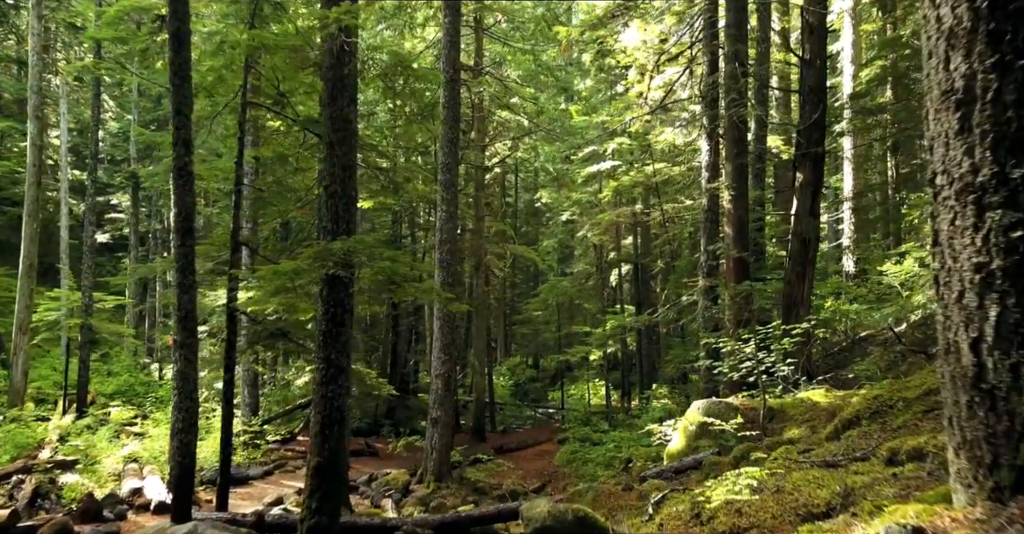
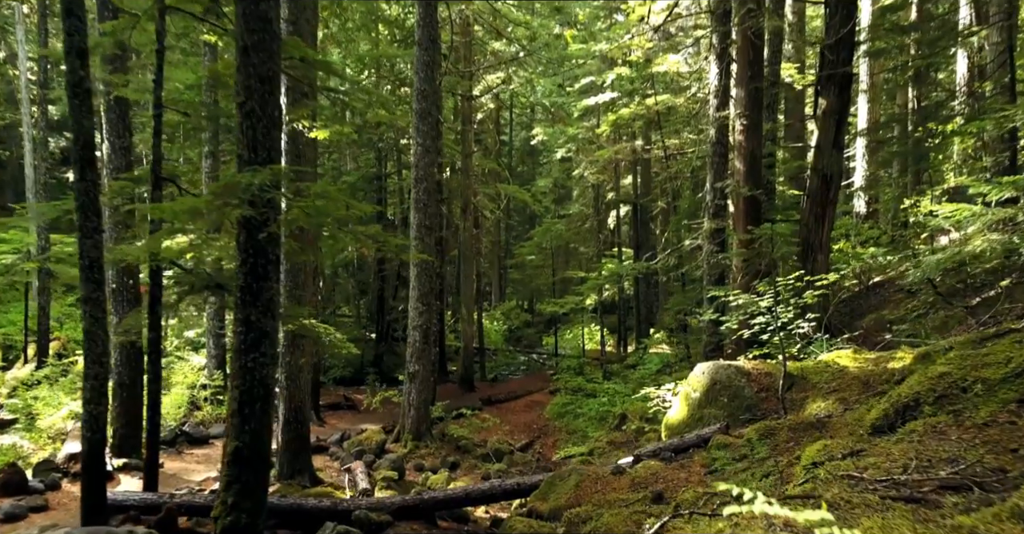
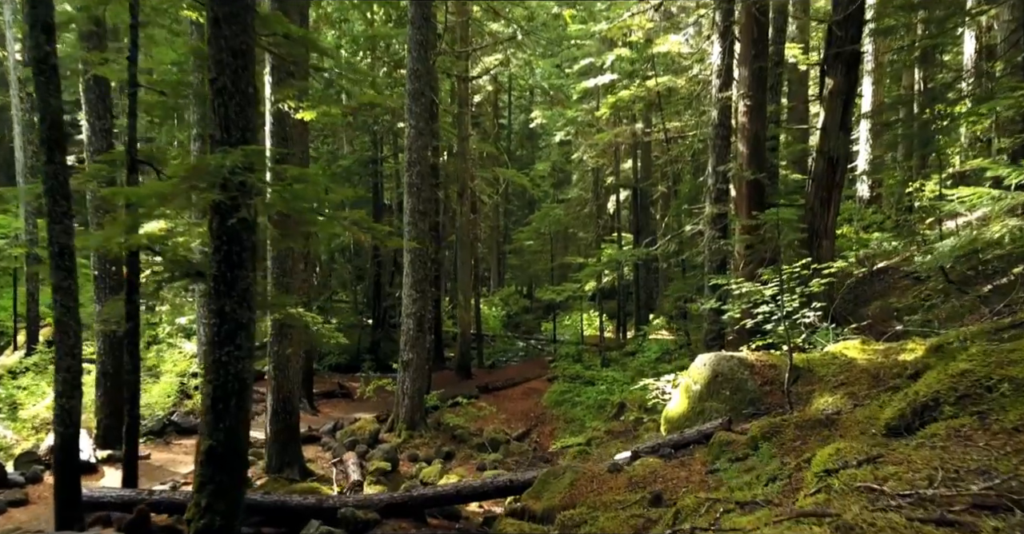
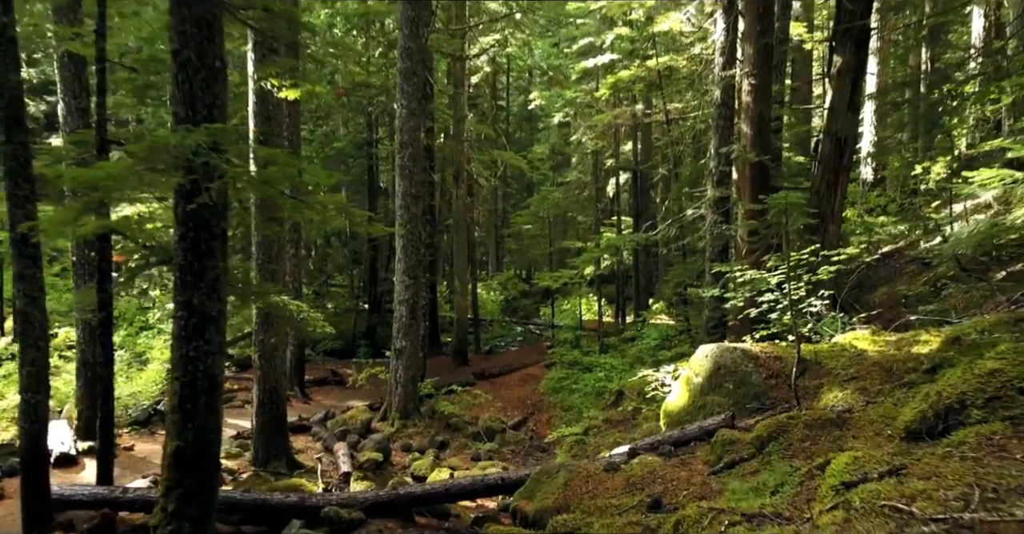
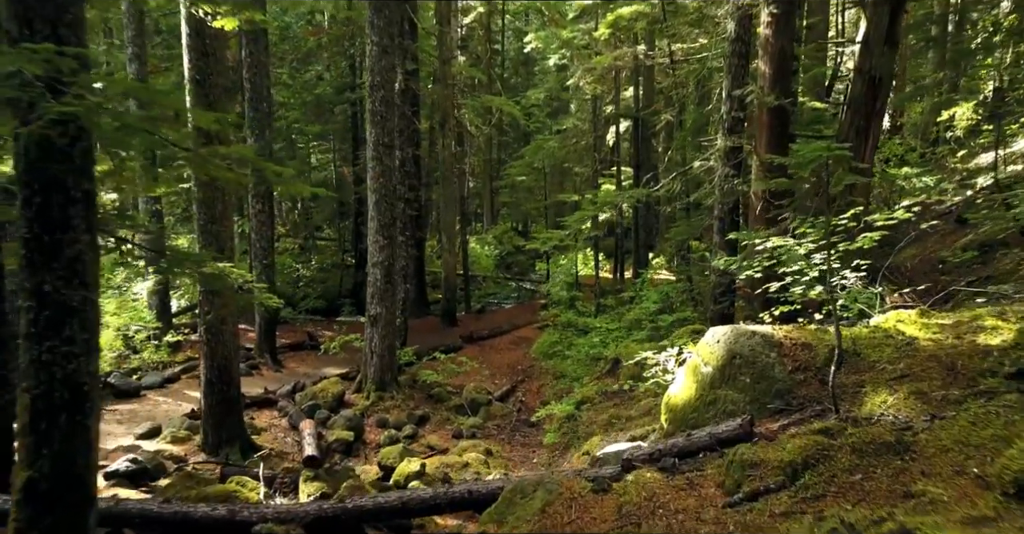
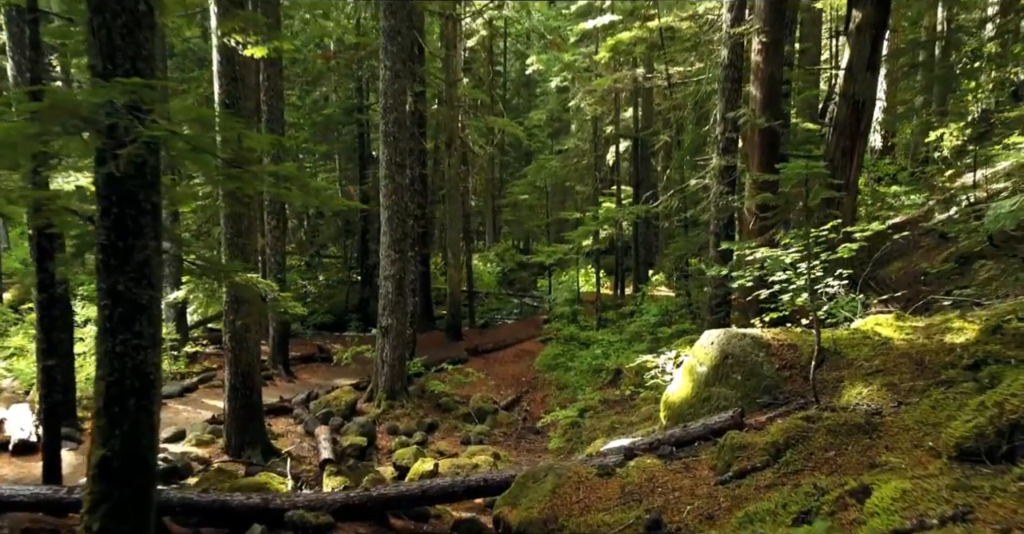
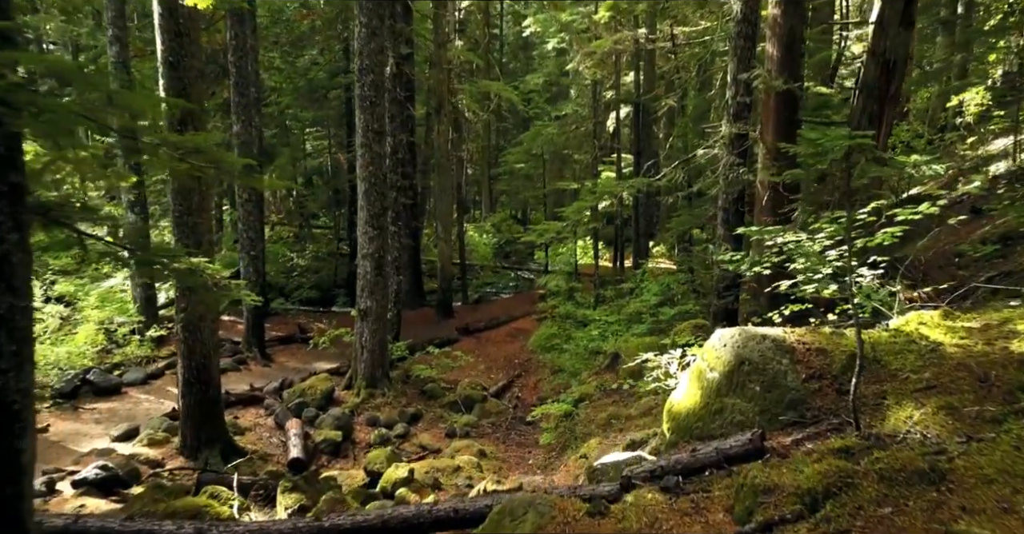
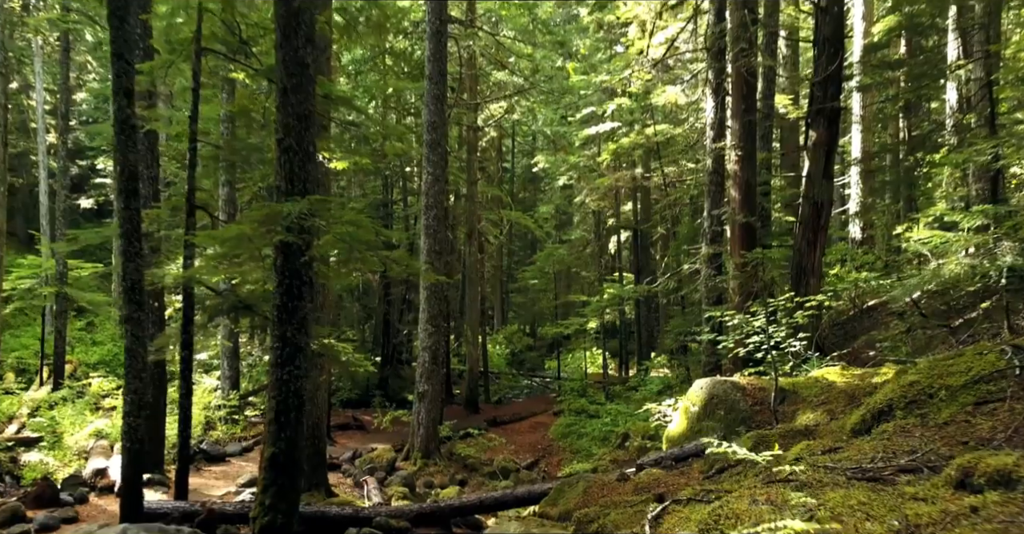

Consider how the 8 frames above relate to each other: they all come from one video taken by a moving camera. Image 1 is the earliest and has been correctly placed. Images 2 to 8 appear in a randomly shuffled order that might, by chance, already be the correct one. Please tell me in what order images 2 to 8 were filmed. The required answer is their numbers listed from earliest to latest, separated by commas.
8, 2, 3, 4, 6, 5, 7
